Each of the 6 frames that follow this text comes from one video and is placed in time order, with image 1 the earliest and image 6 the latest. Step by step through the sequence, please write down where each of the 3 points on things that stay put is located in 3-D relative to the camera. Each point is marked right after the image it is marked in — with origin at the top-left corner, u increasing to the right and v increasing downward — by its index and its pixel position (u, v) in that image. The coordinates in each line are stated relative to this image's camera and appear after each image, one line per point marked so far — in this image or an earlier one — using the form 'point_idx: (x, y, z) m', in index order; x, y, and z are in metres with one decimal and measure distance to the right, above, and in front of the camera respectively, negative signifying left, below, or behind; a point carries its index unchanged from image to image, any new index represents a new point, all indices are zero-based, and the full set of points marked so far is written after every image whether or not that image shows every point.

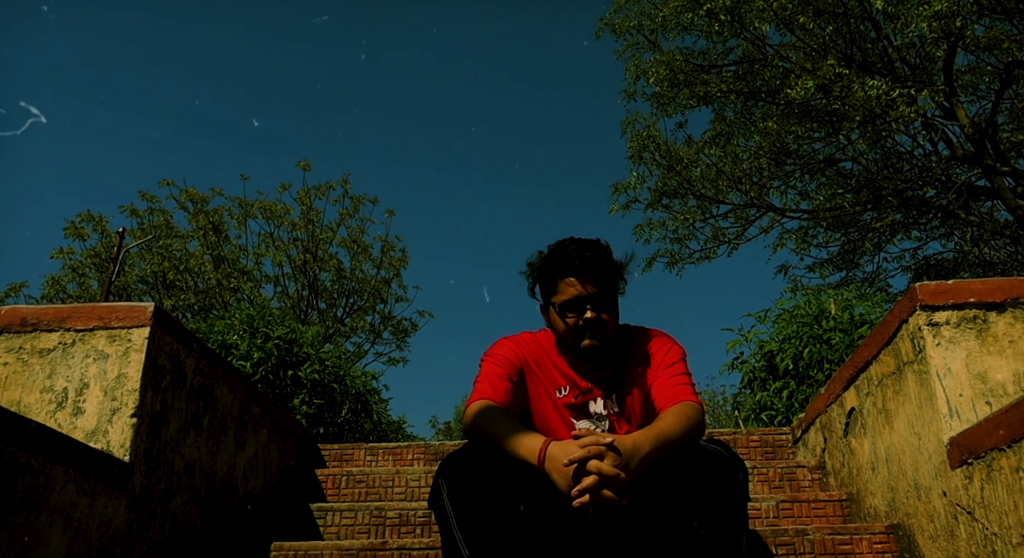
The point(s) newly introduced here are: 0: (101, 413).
0: (-1.5, -0.5, +3.0) m
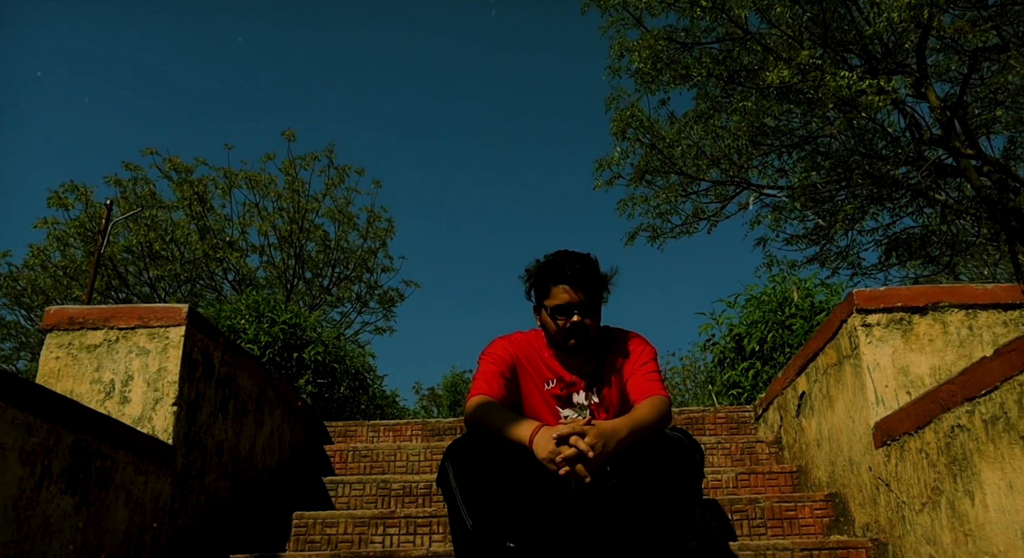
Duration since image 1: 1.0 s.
0: (-1.5, -0.5, +3.4) m
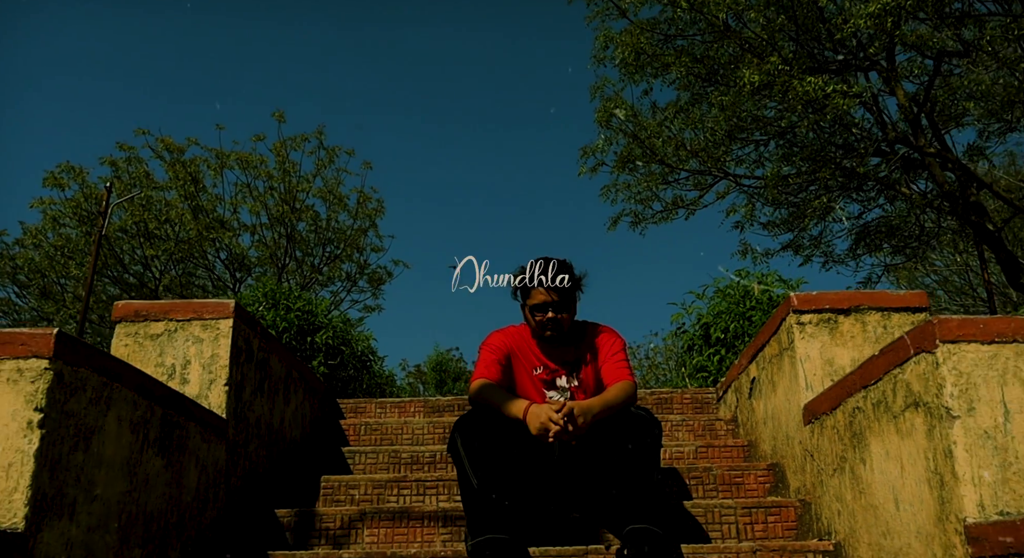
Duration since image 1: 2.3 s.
0: (-1.5, -0.5, +4.1) m
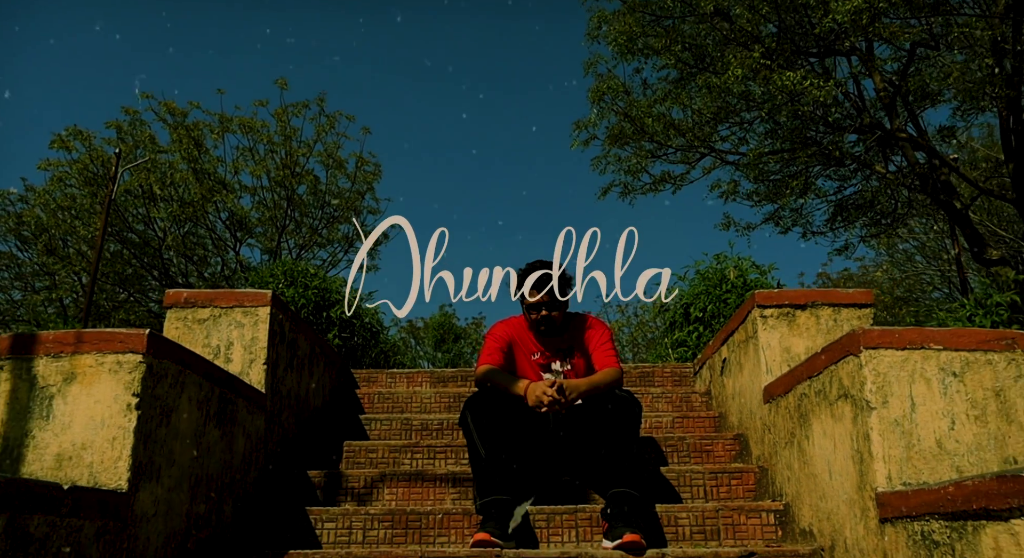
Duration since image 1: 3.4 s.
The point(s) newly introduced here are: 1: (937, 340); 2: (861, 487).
0: (-1.5, -0.5, +4.8) m
1: (+1.7, -0.2, +3.3) m
2: (+1.4, -0.8, +3.3) m
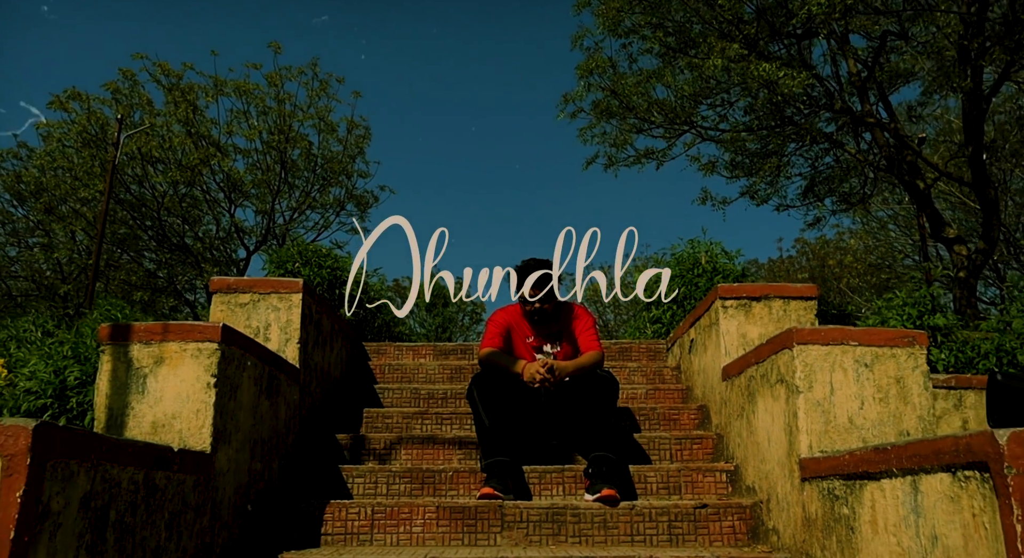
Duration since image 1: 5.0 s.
0: (-1.5, -0.4, +5.5) m
1: (+1.7, -0.3, +4.2) m
2: (+1.4, -0.9, +4.2) m
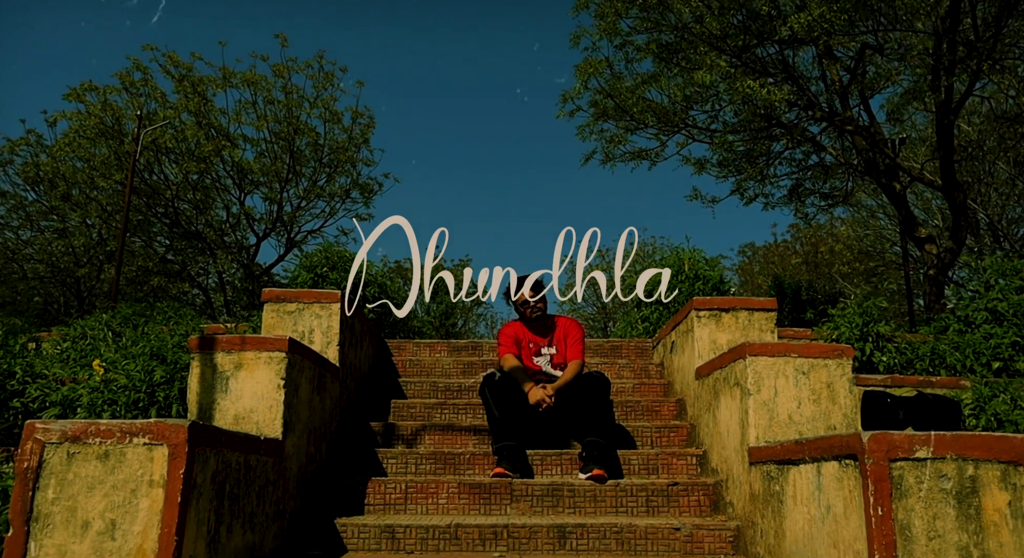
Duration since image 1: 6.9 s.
0: (-1.5, -0.5, +6.6) m
1: (+1.8, -0.4, +5.2) m
2: (+1.4, -1.0, +5.3) m
